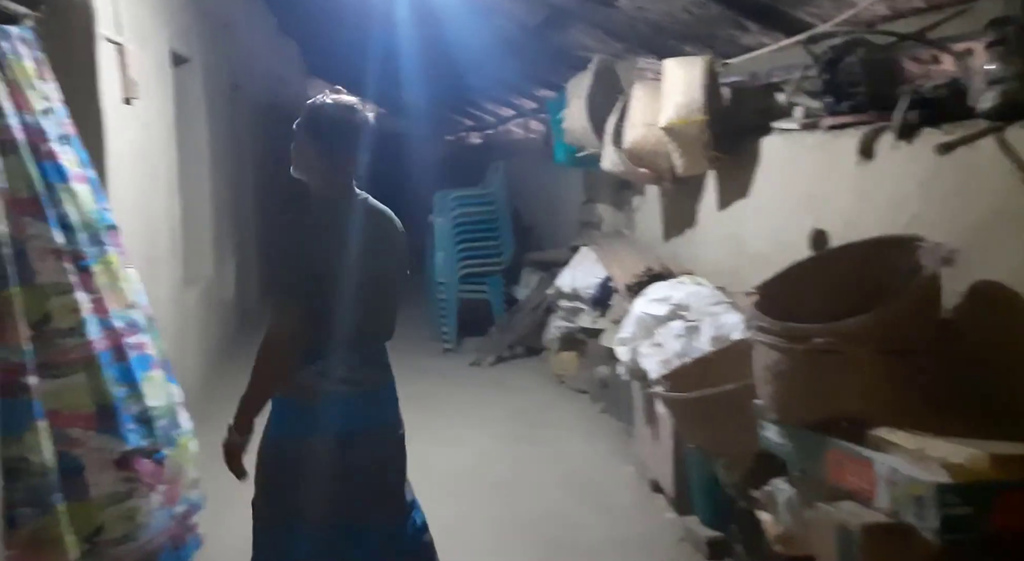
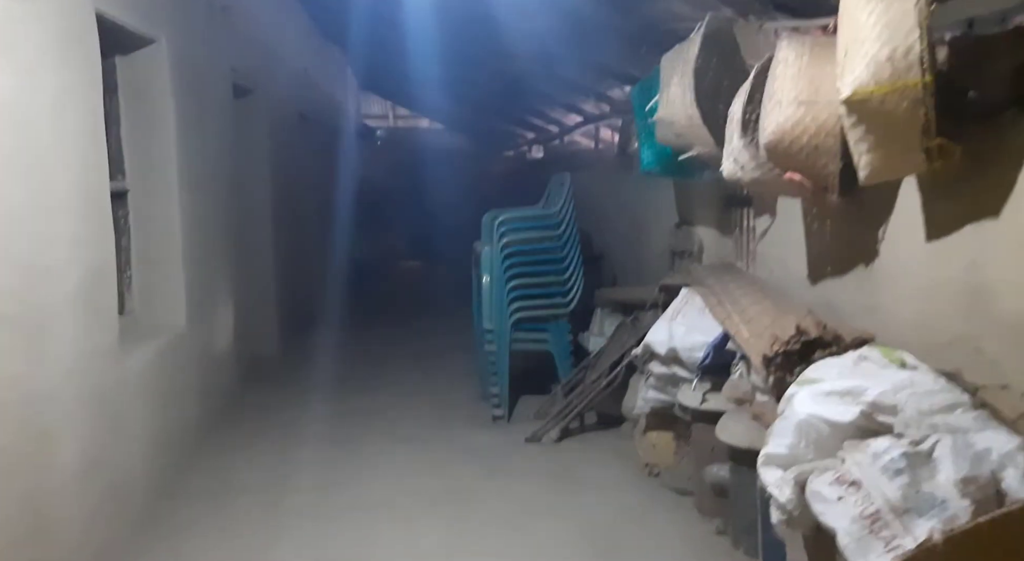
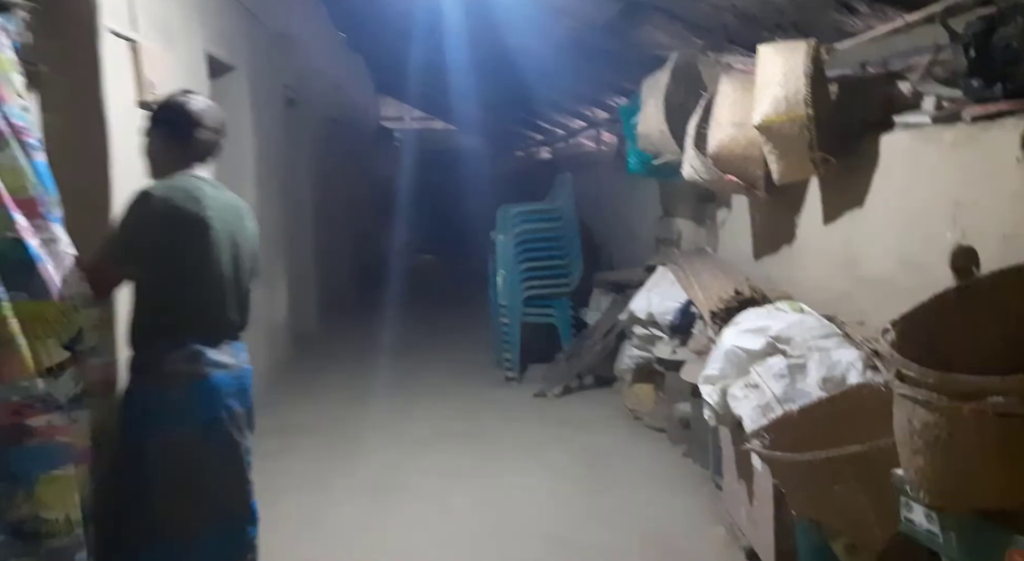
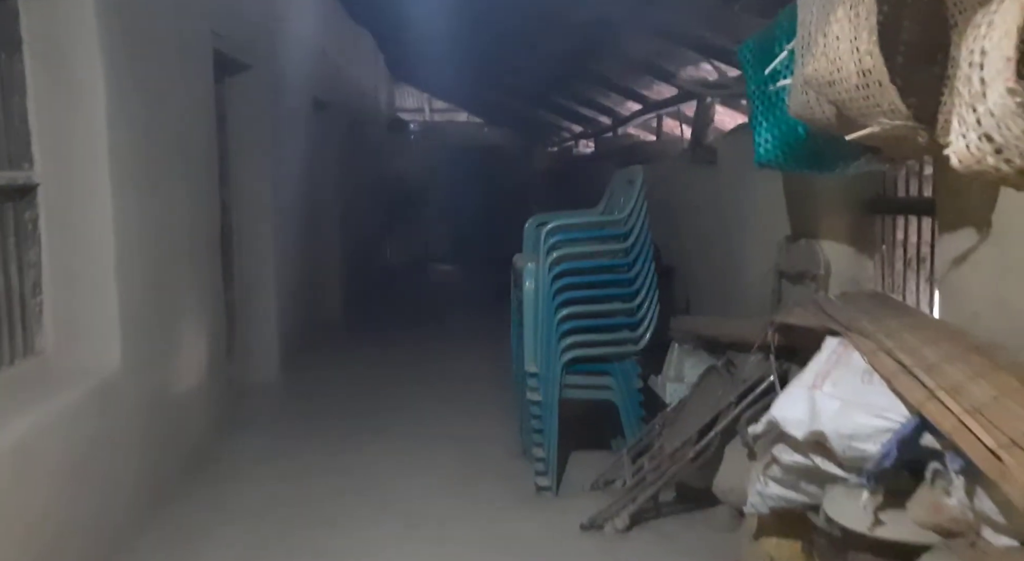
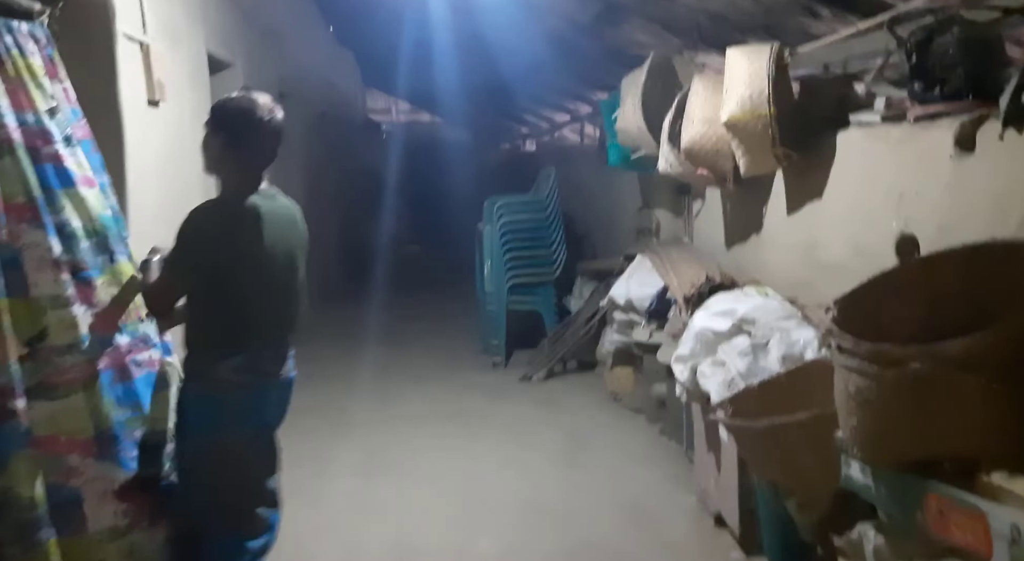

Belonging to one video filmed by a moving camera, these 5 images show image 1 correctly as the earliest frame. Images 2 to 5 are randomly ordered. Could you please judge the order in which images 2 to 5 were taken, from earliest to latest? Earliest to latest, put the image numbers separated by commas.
5, 3, 2, 4
